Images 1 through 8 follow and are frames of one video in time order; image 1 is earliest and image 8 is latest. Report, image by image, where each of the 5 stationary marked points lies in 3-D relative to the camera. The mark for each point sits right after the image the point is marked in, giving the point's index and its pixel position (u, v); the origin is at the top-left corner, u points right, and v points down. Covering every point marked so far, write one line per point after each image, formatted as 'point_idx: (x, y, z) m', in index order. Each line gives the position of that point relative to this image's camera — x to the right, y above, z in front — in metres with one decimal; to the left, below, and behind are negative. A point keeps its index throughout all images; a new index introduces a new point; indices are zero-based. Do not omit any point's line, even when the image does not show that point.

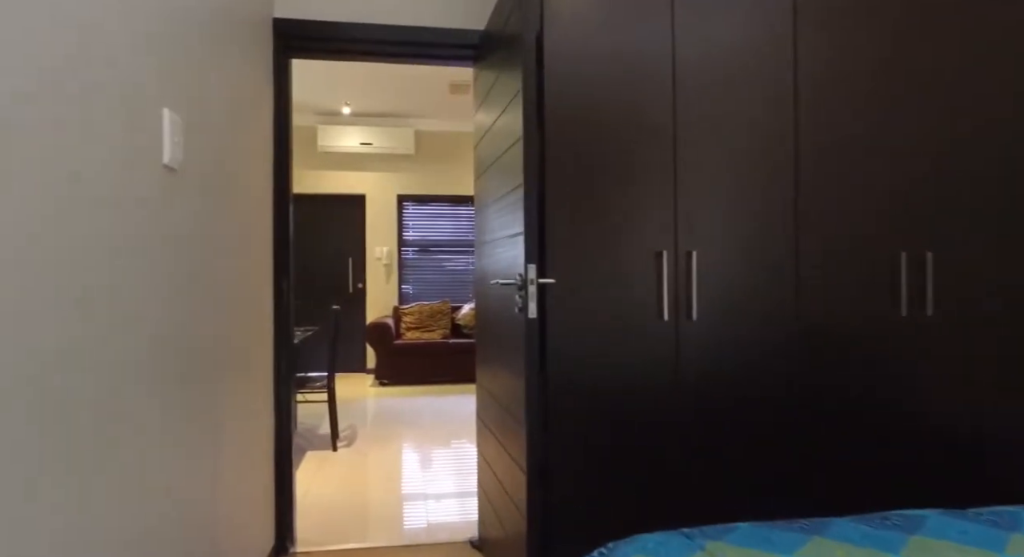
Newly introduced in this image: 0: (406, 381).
0: (-1.0, -1.0, +5.9) m
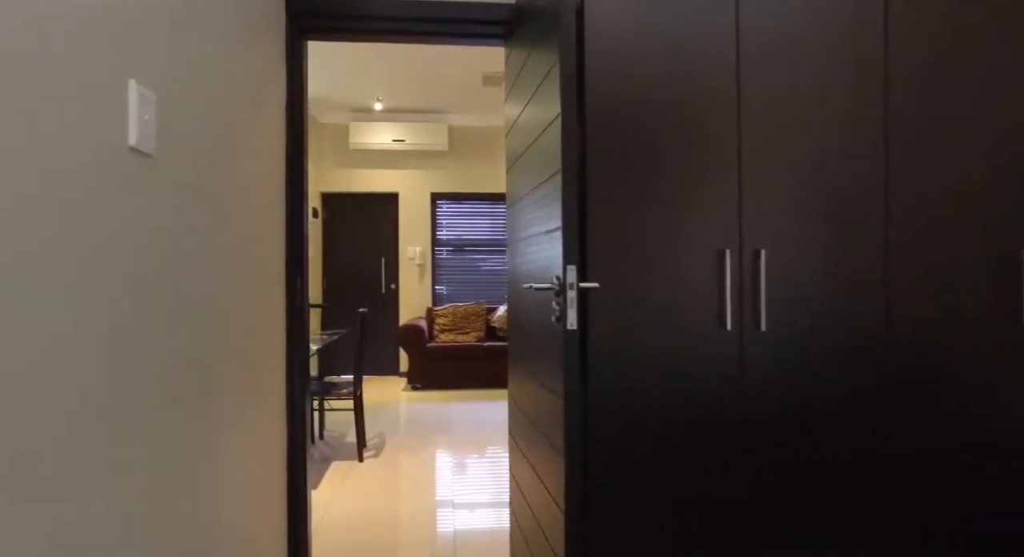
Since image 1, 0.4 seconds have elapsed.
0: (-0.7, -1.0, +5.7) m
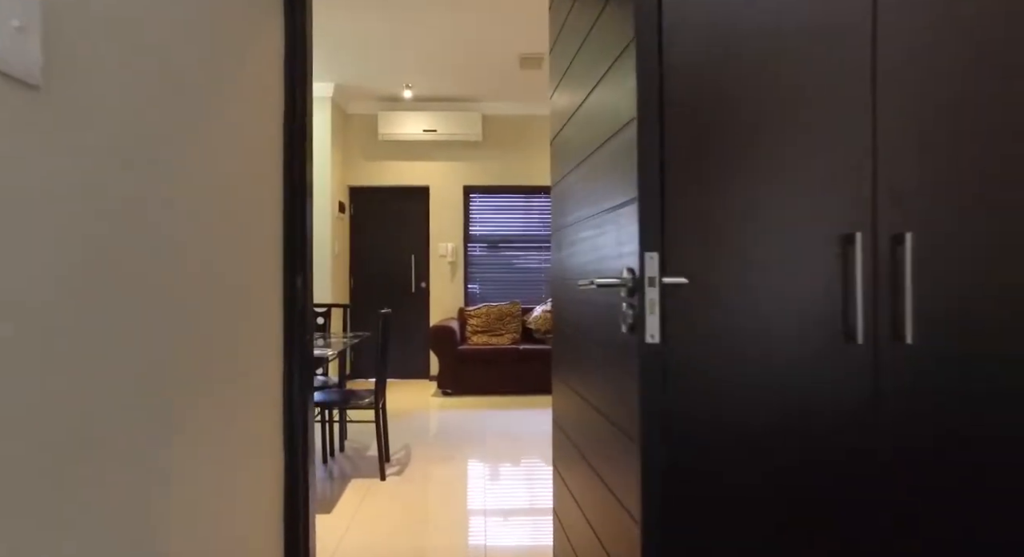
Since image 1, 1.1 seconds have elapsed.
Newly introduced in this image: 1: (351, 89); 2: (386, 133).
0: (-0.4, -1.0, +5.4) m
1: (-1.5, +1.7, +5.5) m
2: (-1.2, +1.4, +5.8) m
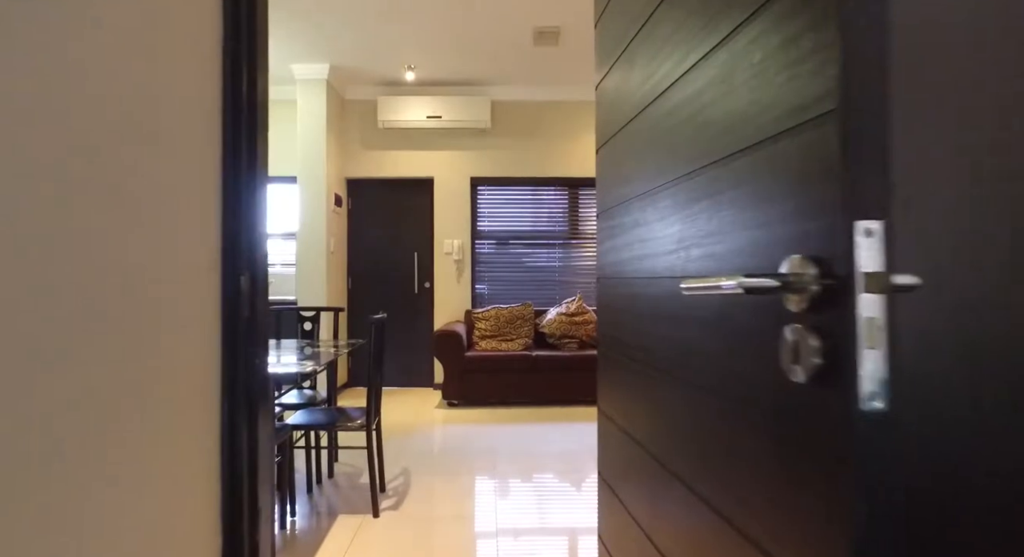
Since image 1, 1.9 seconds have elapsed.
0: (-0.3, -1.0, +4.9) m
1: (-1.4, +1.7, +5.1) m
2: (-1.1, +1.4, +5.4) m
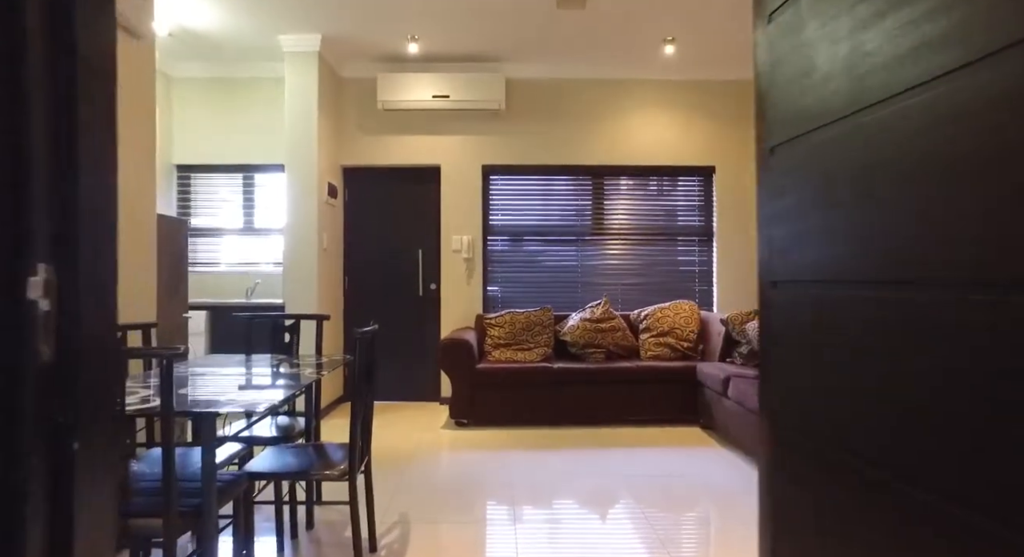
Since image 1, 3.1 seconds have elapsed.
0: (-0.1, -1.0, +4.3) m
1: (-1.2, +1.7, +4.5) m
2: (-1.0, +1.4, +4.7) m
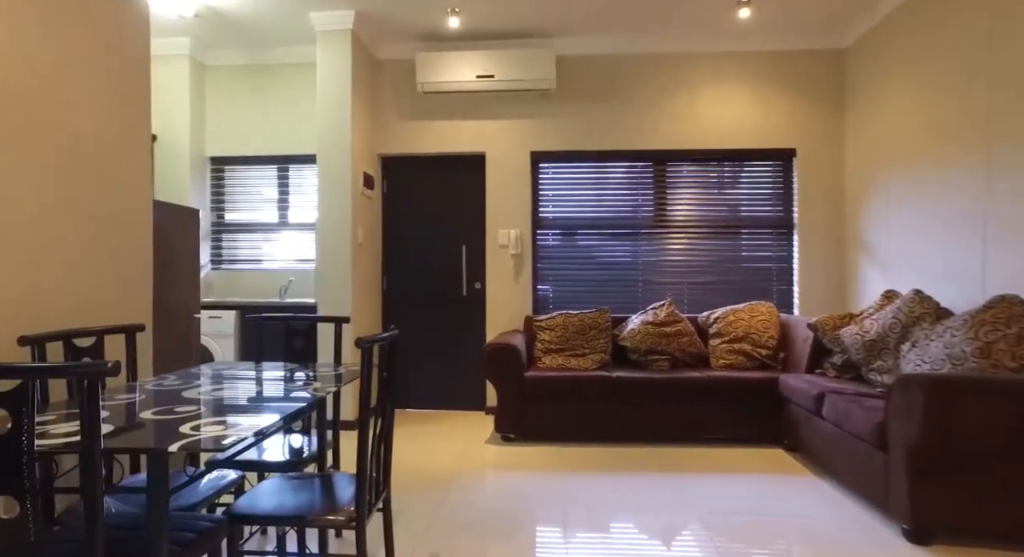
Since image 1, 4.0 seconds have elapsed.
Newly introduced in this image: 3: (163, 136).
0: (+0.2, -1.0, +3.8) m
1: (-0.9, +1.7, +4.1) m
2: (-0.6, +1.4, +4.4) m
3: (-2.6, +1.1, +4.5) m
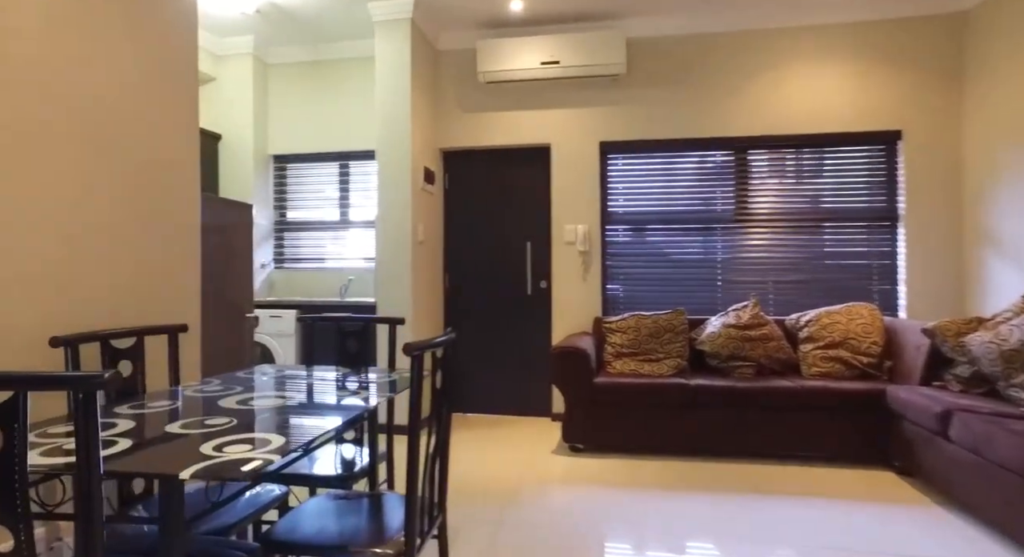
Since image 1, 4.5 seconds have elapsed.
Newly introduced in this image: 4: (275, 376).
0: (+0.6, -1.0, +3.5) m
1: (-0.5, +1.7, +3.9) m
2: (-0.2, +1.4, +4.2) m
3: (-2.1, +1.1, +4.5) m
4: (-0.9, -0.4, +2.2) m
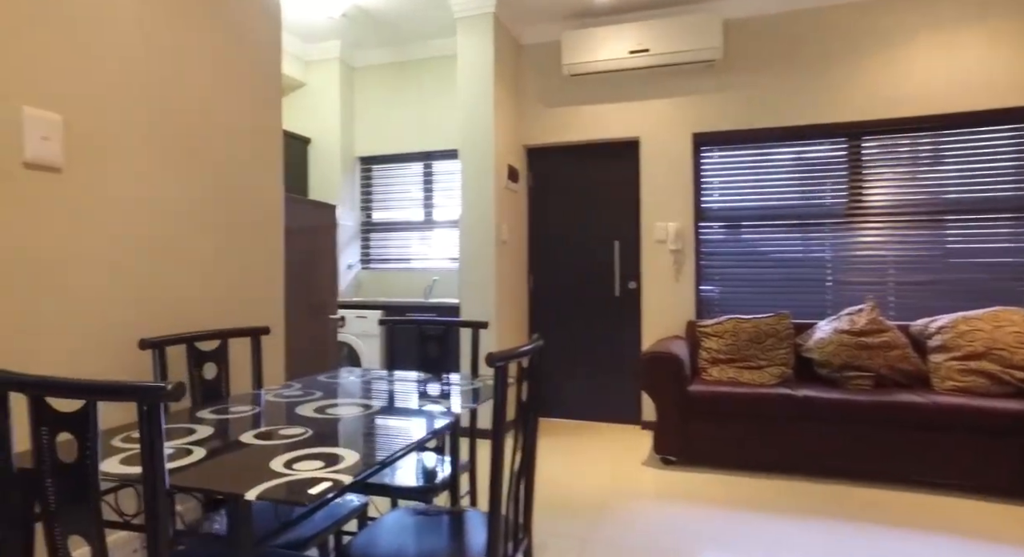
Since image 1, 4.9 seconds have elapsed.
0: (+1.1, -1.0, +3.3) m
1: (+0.1, +1.7, +3.8) m
2: (+0.4, +1.4, +4.0) m
3: (-1.5, +1.1, +4.6) m
4: (-0.5, -0.4, +2.2) m
